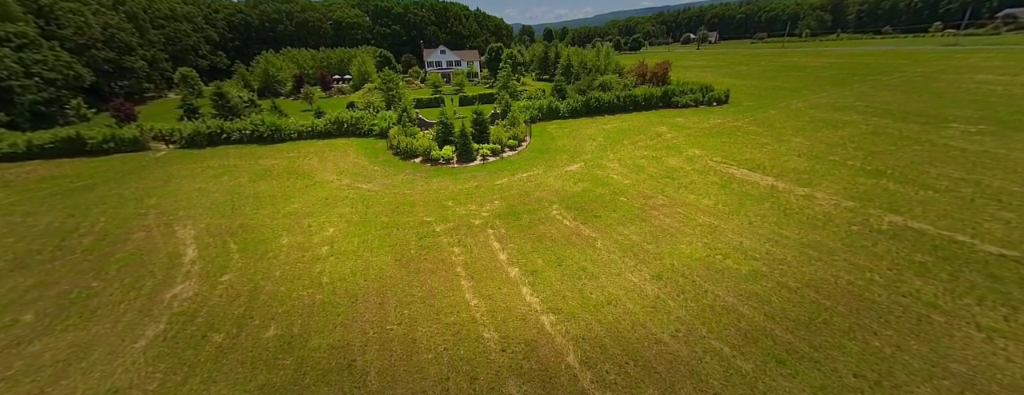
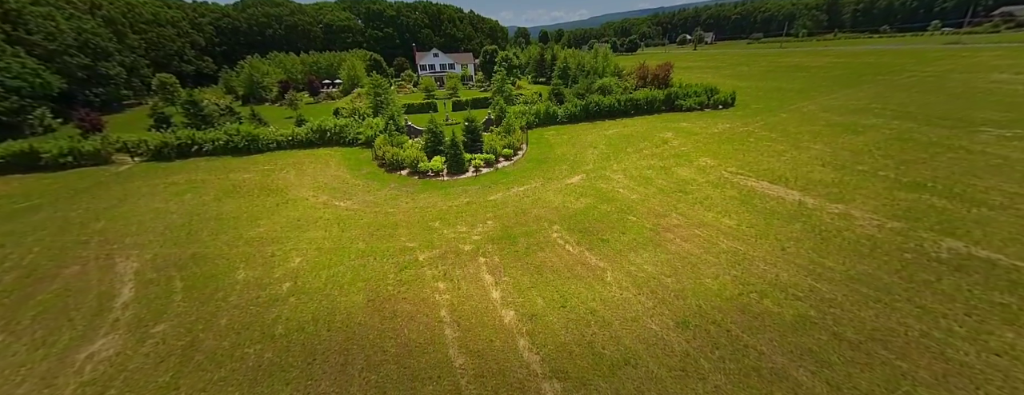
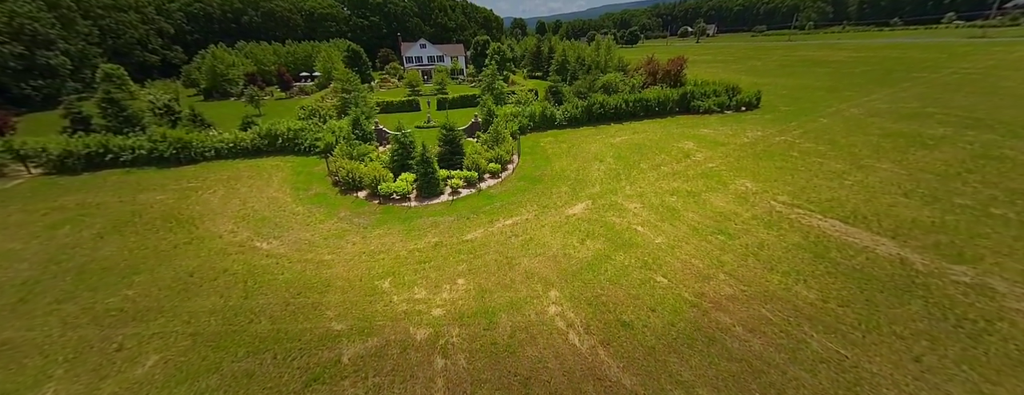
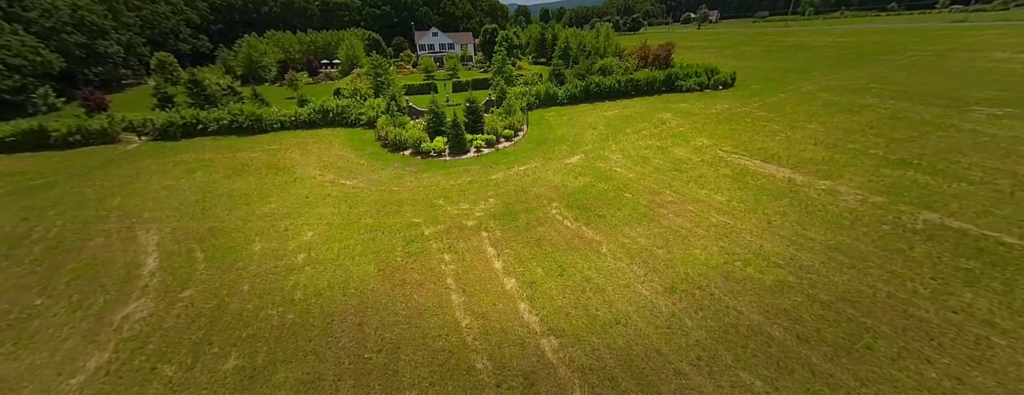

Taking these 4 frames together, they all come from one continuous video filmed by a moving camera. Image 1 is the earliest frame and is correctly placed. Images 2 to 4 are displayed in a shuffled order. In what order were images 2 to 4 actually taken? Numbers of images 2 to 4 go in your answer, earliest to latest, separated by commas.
4, 2, 3
